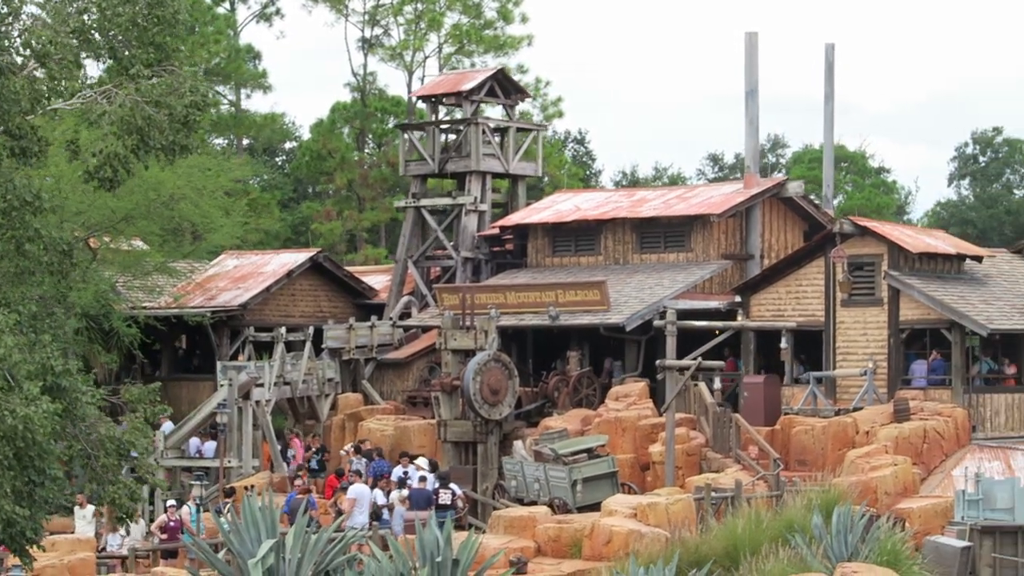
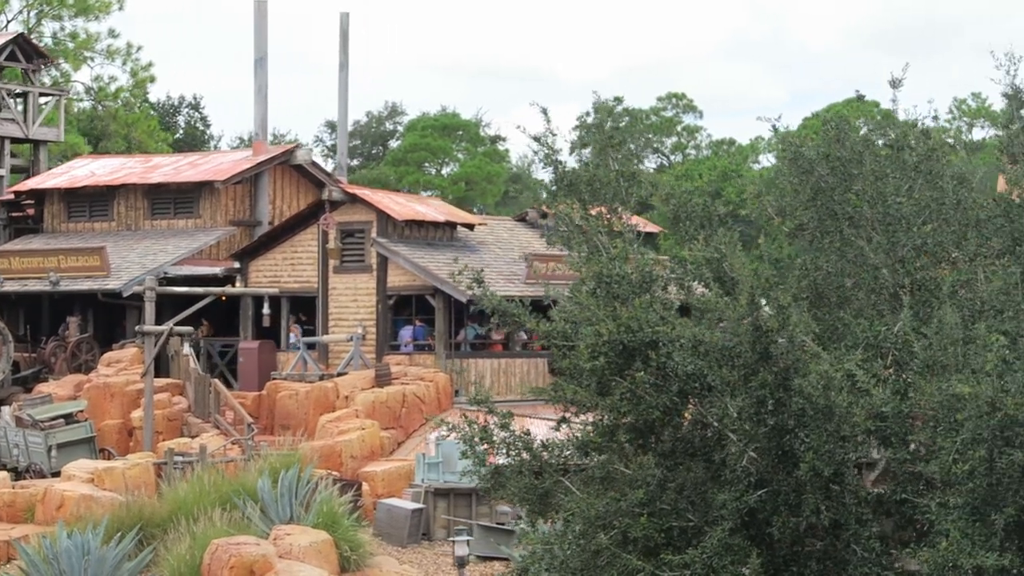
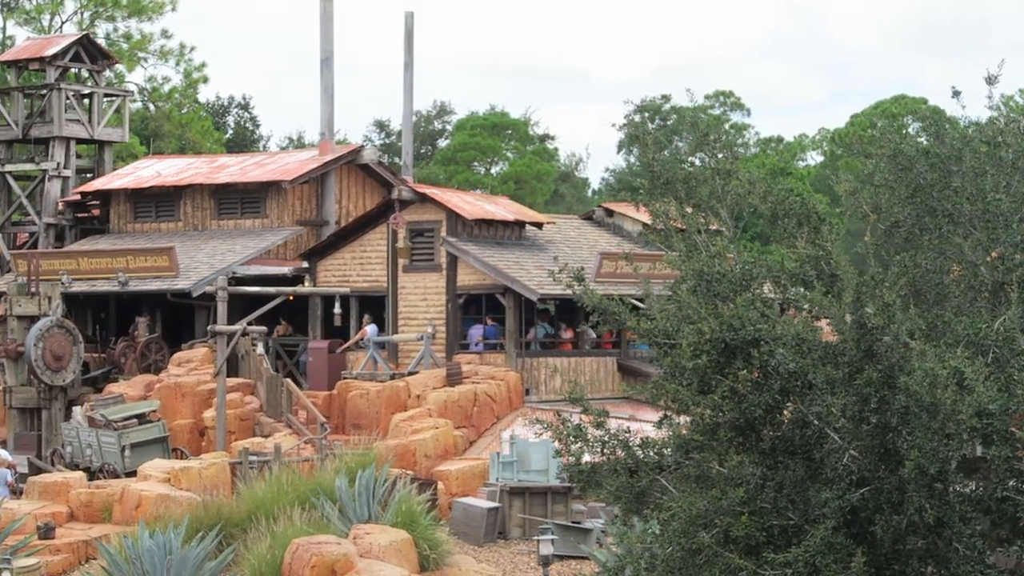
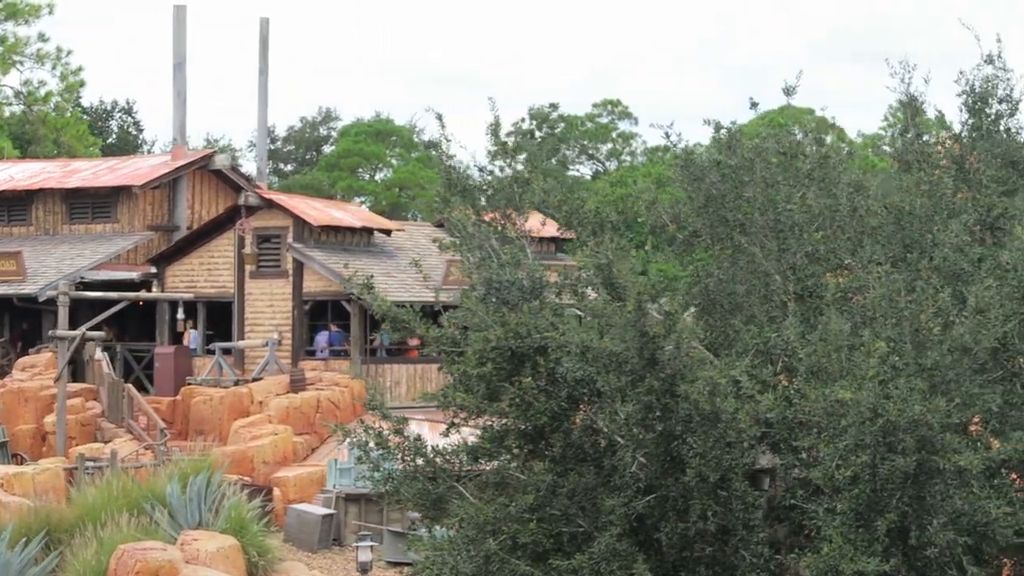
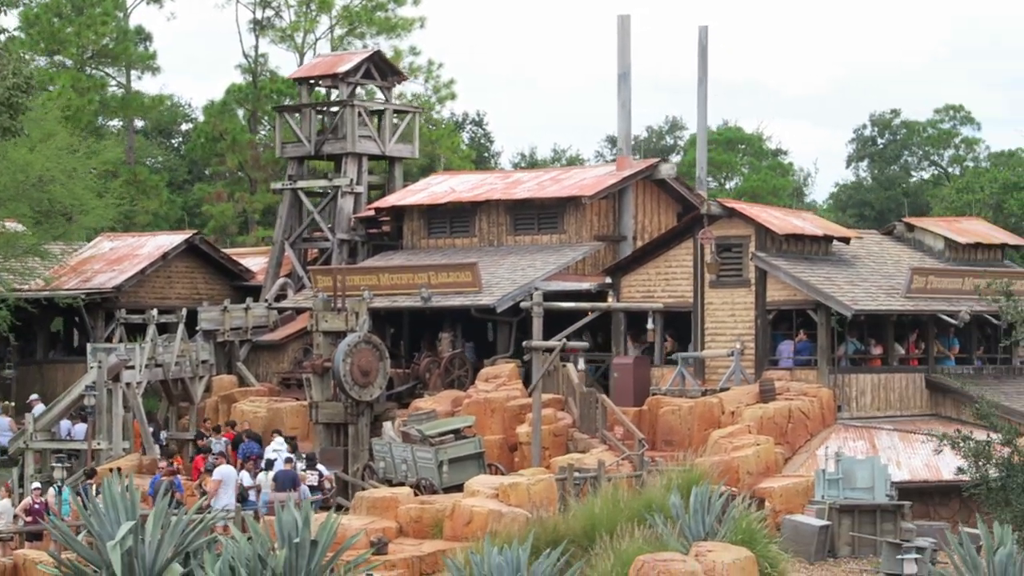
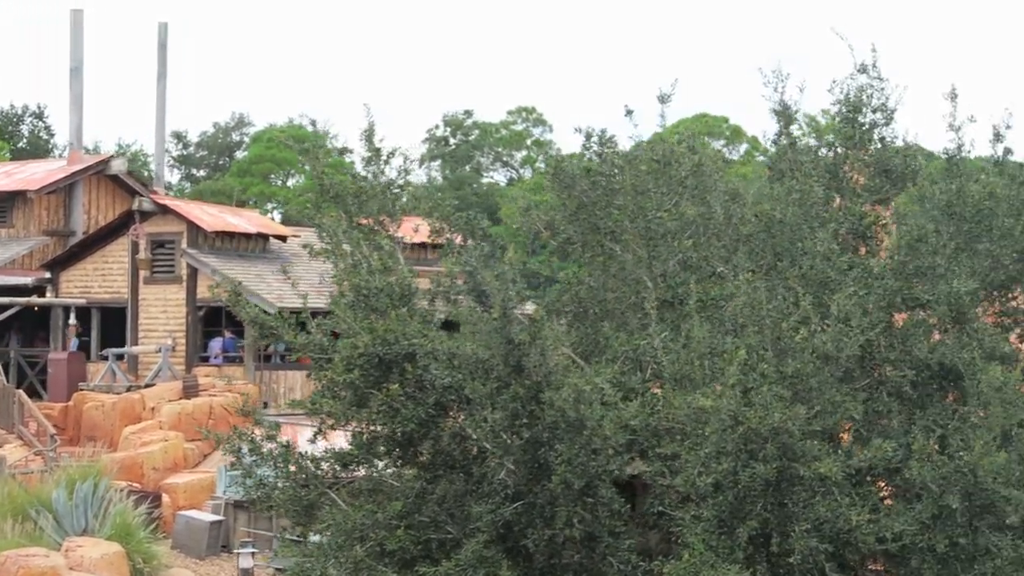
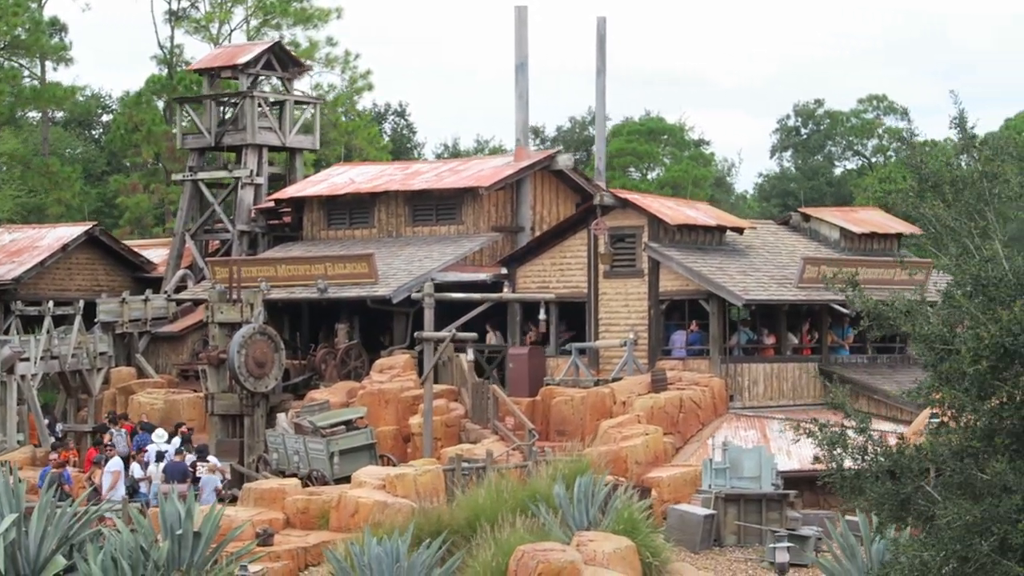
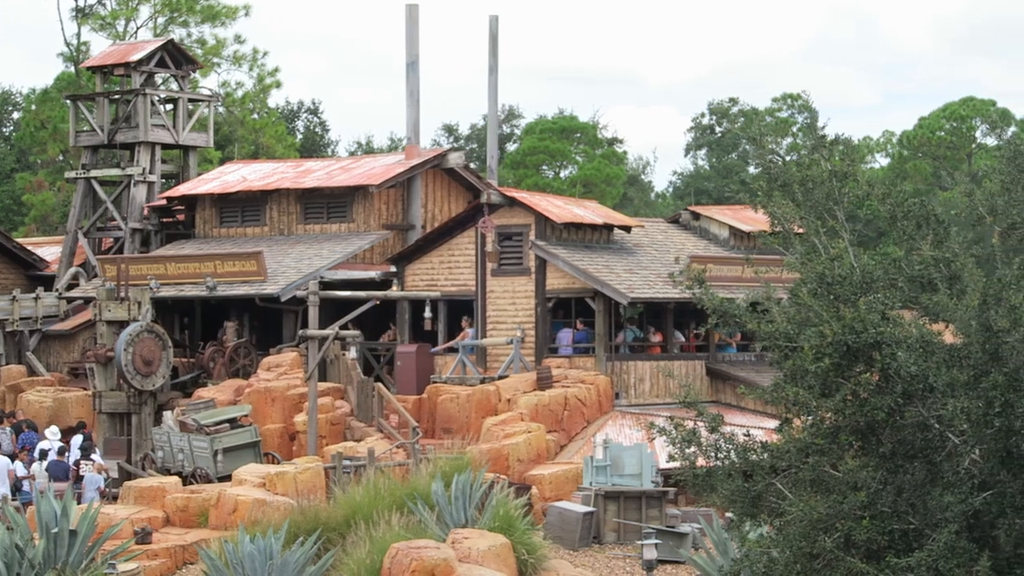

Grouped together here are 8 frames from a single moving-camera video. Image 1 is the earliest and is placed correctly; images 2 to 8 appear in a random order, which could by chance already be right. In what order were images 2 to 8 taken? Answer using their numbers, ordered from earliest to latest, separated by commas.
5, 7, 8, 3, 2, 4, 6
